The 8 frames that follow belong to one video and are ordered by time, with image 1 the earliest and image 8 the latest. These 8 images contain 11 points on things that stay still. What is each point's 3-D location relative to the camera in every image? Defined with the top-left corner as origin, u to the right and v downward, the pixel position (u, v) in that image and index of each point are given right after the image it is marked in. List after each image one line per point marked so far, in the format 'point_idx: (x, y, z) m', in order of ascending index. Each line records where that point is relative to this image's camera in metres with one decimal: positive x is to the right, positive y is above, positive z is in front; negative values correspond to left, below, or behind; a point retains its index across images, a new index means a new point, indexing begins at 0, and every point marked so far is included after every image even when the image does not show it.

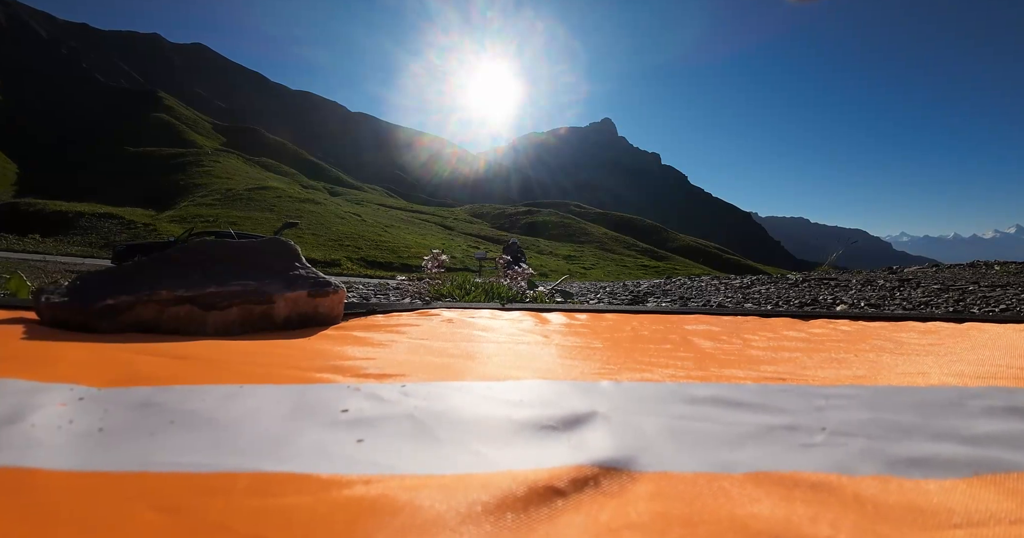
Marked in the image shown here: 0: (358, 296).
0: (-3.9, -0.7, +12.9) m
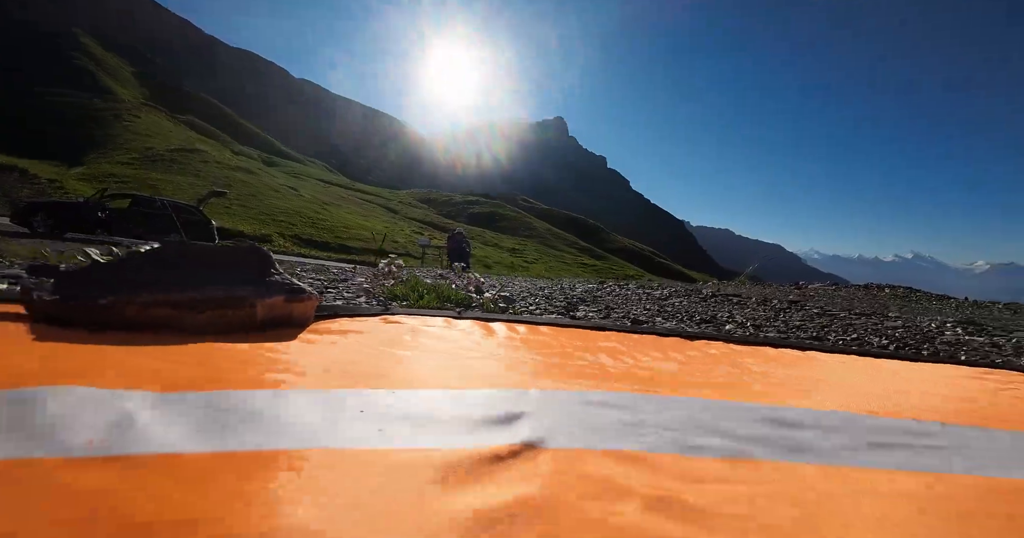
0: (-5.6, -0.2, +12.5) m
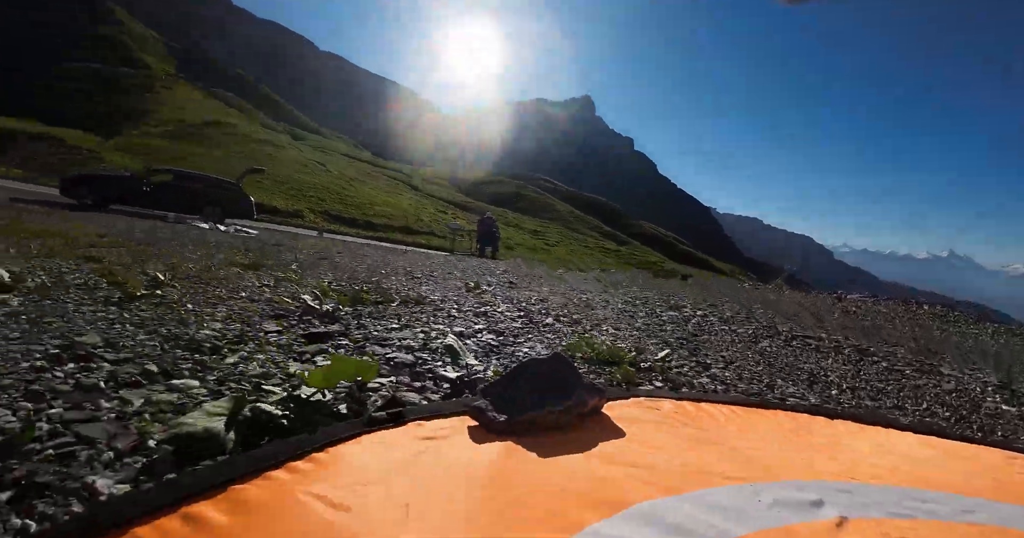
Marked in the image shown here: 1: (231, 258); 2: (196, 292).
0: (-4.0, 0.0, +13.6) m
1: (-11.4, +0.7, +16.9) m
2: (-7.1, +0.1, +9.5) m
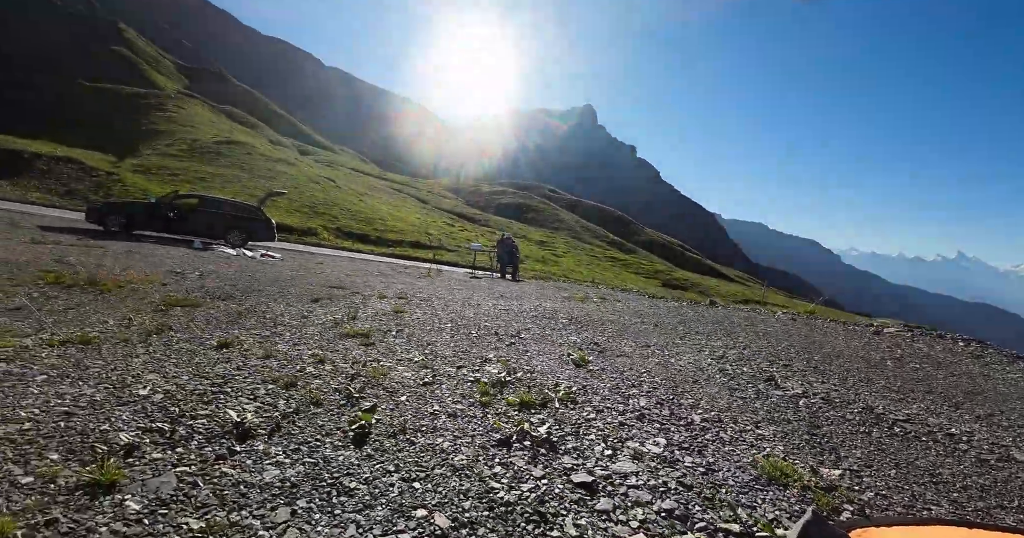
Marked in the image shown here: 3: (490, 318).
0: (-1.9, -1.6, +14.2) m
1: (-9.3, -1.1, +17.6) m
2: (-5.0, -1.5, +10.1) m
3: (-0.6, -1.7, +14.3) m
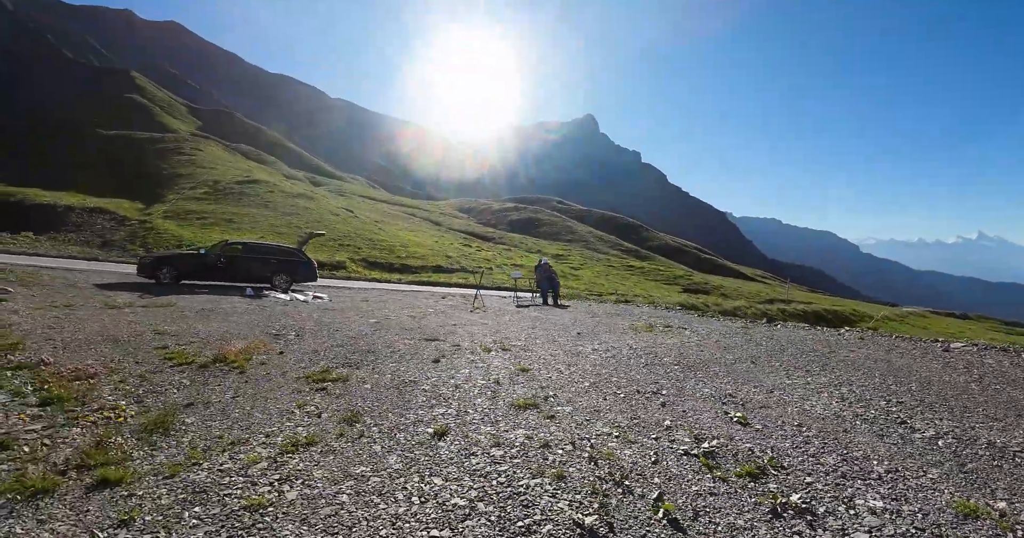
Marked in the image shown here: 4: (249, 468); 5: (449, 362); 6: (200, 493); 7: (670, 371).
0: (+2.0, -3.6, +15.5) m
1: (-5.4, -3.7, +19.1) m
2: (-1.2, -3.6, +11.5) m
3: (+3.3, -3.6, +15.6) m
4: (-4.7, -3.8, +8.1) m
5: (-2.1, -3.6, +16.0) m
6: (-4.8, -3.8, +7.3) m
7: (+5.3, -3.6, +14.7) m
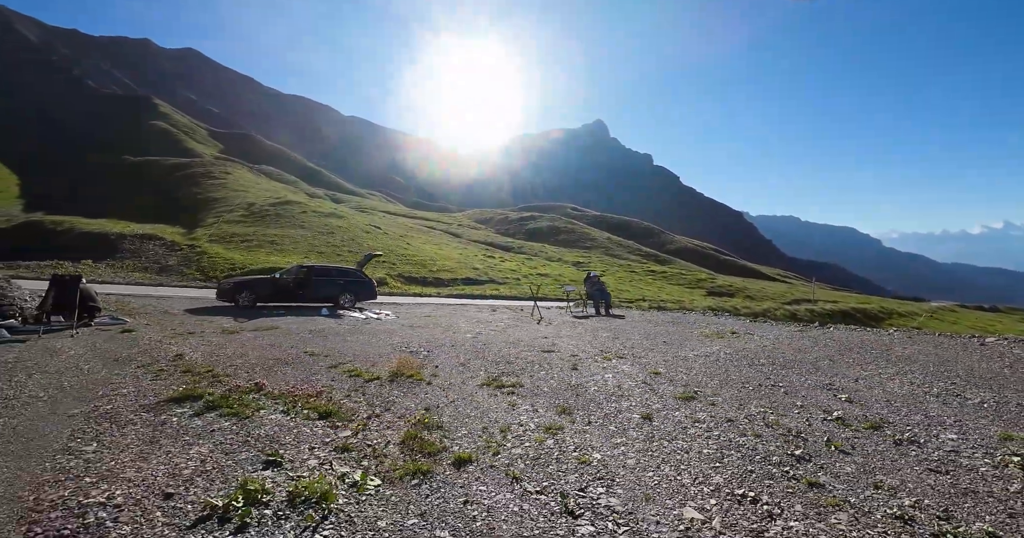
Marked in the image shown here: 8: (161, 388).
0: (+7.8, -4.7, +19.7) m
1: (+0.6, -5.2, +23.4) m
2: (+4.6, -4.8, +15.7) m
3: (+9.2, -4.7, +19.7) m
4: (+1.0, -5.0, +12.4) m
5: (+3.8, -4.9, +20.3) m
6: (+0.9, -5.1, +11.6) m
7: (+11.2, -4.5, +18.7) m
8: (-16.4, -5.4, +20.0) m
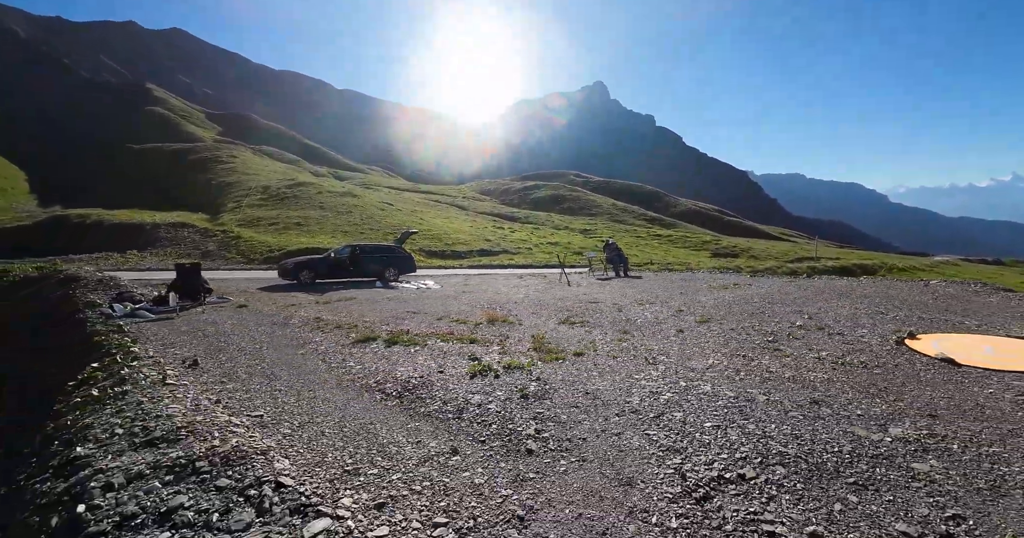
0: (+12.3, -2.5, +27.9) m
1: (+5.0, -3.1, +31.7) m
2: (+9.0, -3.1, +24.0) m
3: (+13.6, -2.5, +27.9) m
4: (+5.4, -3.7, +20.7) m
5: (+8.2, -2.9, +28.6) m
6: (+5.3, -3.8, +19.9) m
7: (+15.6, -2.3, +26.9) m
8: (-11.9, -4.3, +28.4) m
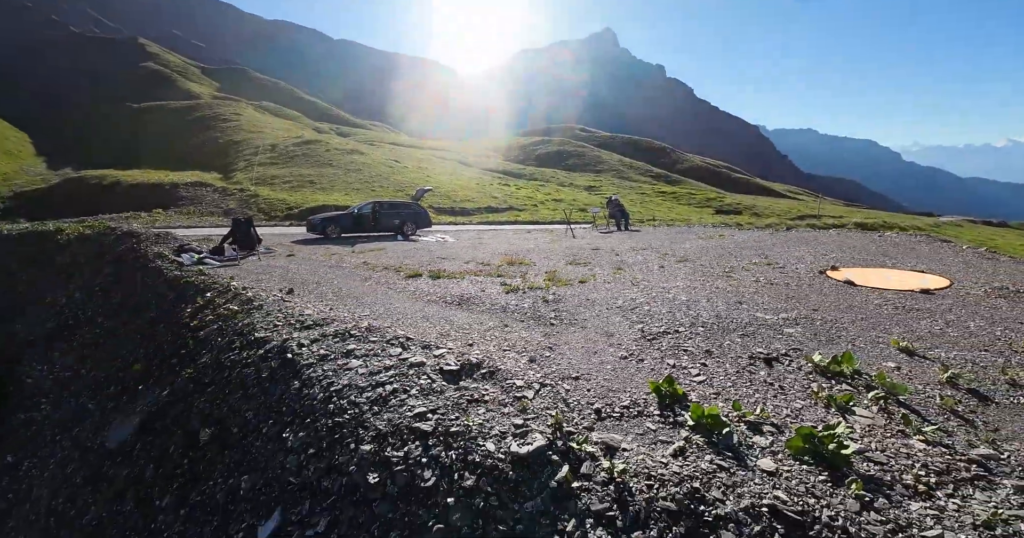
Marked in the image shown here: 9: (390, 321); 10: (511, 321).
0: (+13.6, +1.5, +34.4) m
1: (+6.4, +1.3, +38.3) m
2: (+10.3, +0.6, +30.6) m
3: (+14.9, +1.6, +34.3) m
4: (+6.7, -0.4, +27.4) m
5: (+9.6, +1.2, +35.1) m
6: (+6.6, -0.6, +26.6) m
7: (+16.9, +1.7, +33.4) m
8: (-10.6, -0.2, +35.2) m
9: (-5.8, -2.5, +19.7) m
10: (-0.1, -2.4, +18.6) m
